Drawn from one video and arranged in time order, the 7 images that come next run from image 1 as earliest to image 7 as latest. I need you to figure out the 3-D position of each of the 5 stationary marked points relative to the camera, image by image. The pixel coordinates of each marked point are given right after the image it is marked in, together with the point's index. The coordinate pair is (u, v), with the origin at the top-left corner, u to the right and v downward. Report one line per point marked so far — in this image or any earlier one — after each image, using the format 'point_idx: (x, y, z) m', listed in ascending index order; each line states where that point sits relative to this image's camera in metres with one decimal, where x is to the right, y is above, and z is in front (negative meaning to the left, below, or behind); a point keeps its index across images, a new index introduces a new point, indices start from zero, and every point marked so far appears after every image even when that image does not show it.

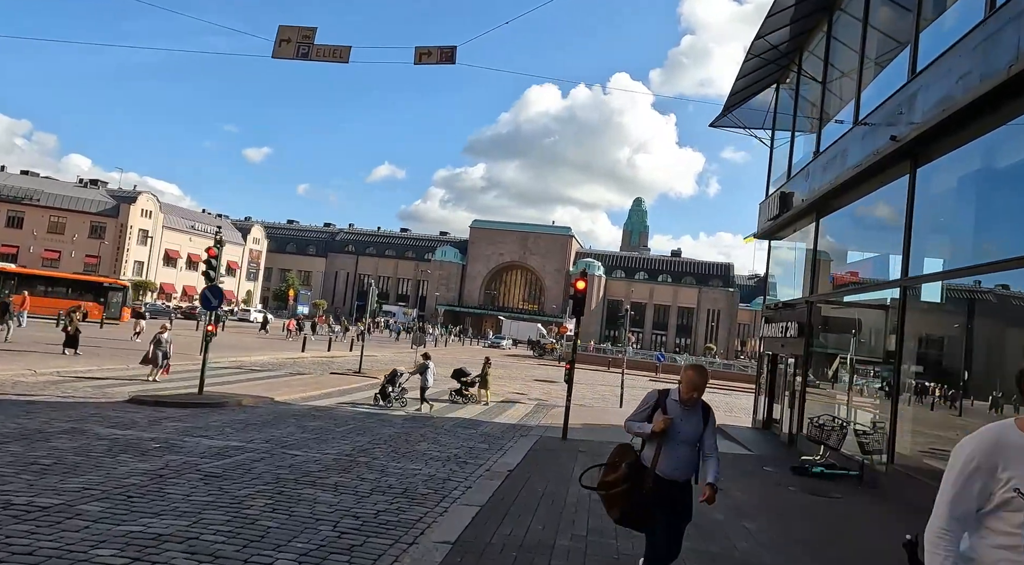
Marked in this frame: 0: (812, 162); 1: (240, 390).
0: (+6.5, +2.6, +15.4) m
1: (-5.9, -2.3, +15.3) m
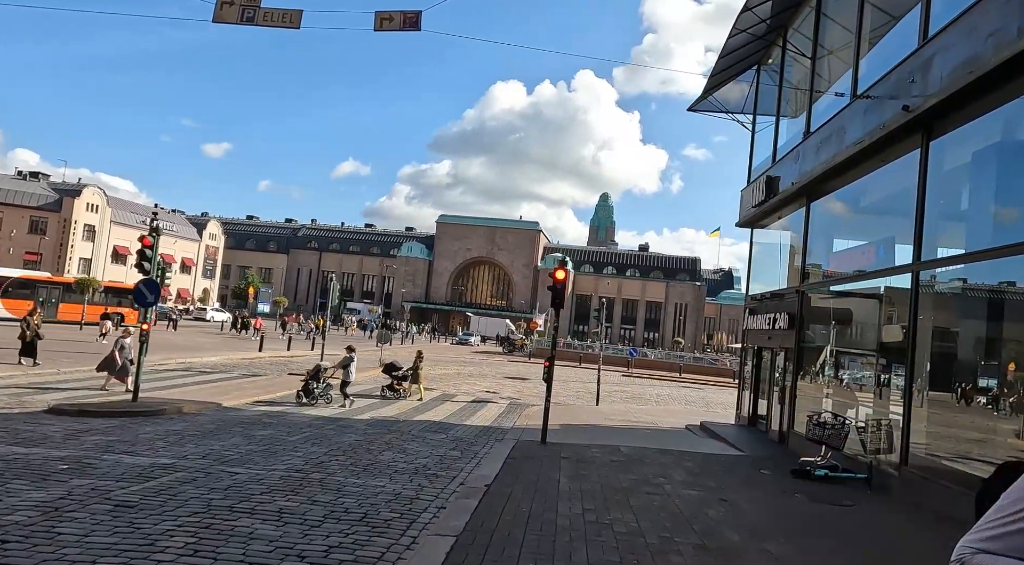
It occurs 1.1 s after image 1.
0: (+5.9, +2.8, +14.5) m
1: (-6.4, -2.2, +13.9) m
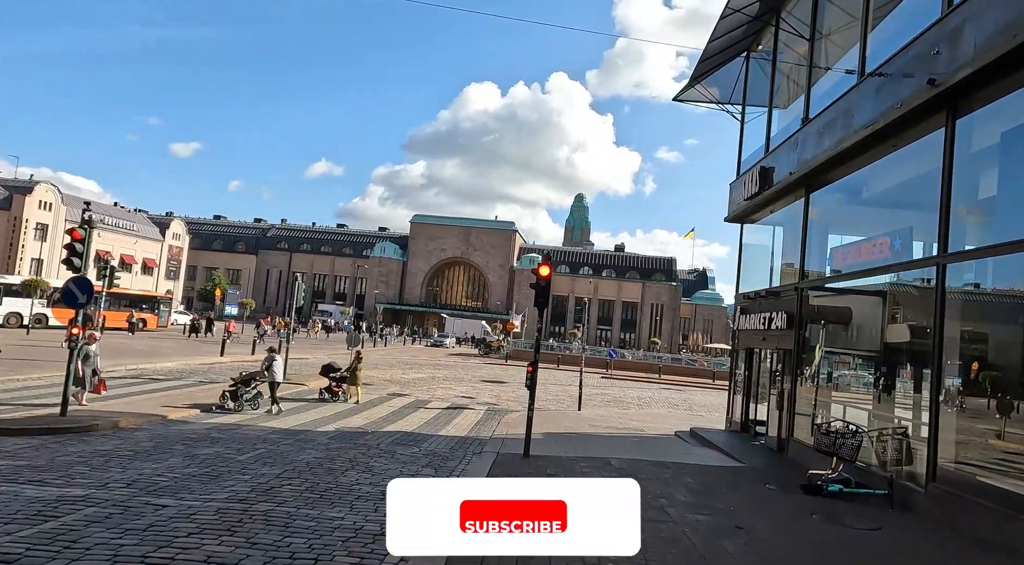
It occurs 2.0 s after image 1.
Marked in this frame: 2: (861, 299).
0: (+5.5, +2.9, +13.6) m
1: (-6.8, -2.2, +12.5) m
2: (+5.7, -0.3, +11.8) m
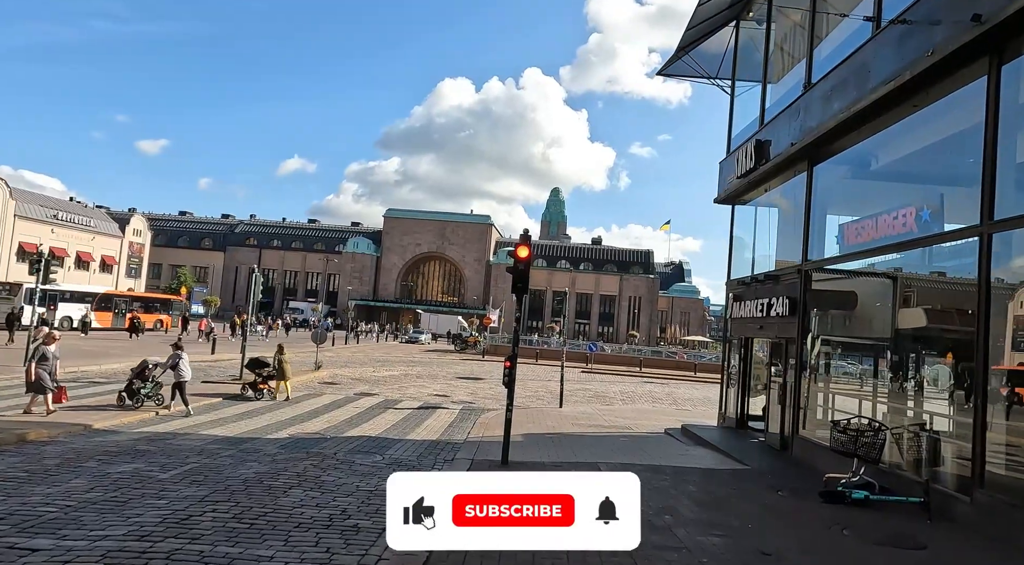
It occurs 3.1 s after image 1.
0: (+5.0, +3.2, +12.3) m
1: (-7.1, -2.0, +10.9) m
2: (+5.4, 0.0, +10.6) m
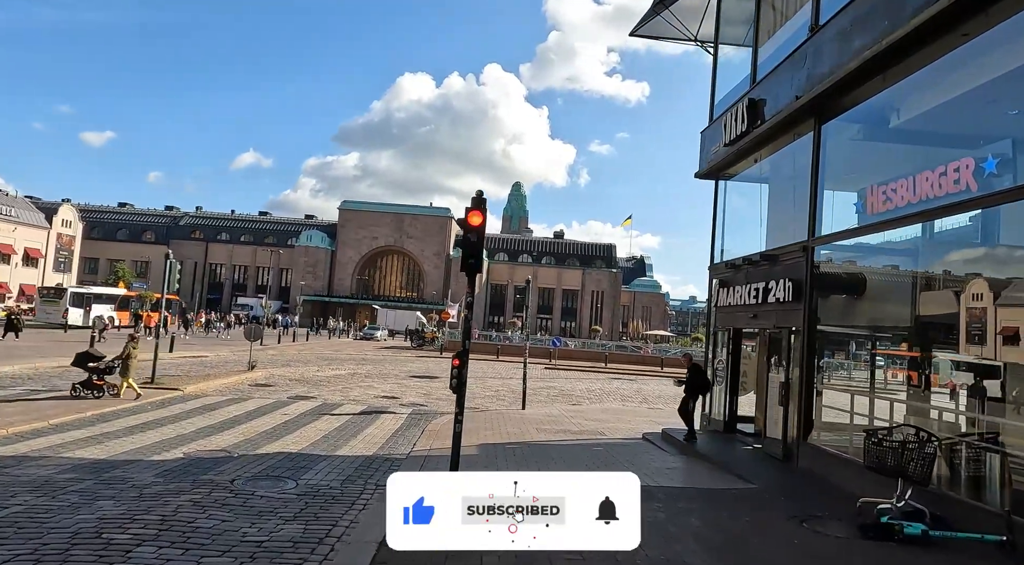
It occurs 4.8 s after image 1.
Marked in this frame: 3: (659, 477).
0: (+4.3, +3.5, +10.4) m
1: (-7.7, -1.8, +8.3) m
2: (+4.8, +0.3, +8.7) m
3: (+1.9, -2.6, +9.5) m
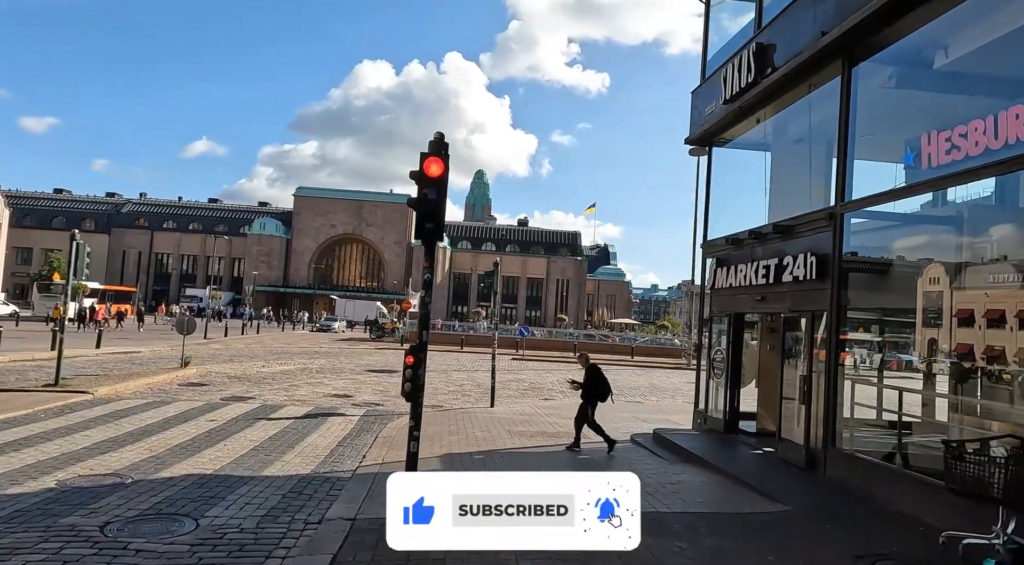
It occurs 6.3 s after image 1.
0: (+3.9, +3.8, +8.6) m
1: (-7.9, -1.6, +6.0) m
2: (+4.5, +0.6, +7.0) m
3: (+1.6, -2.3, +7.7) m
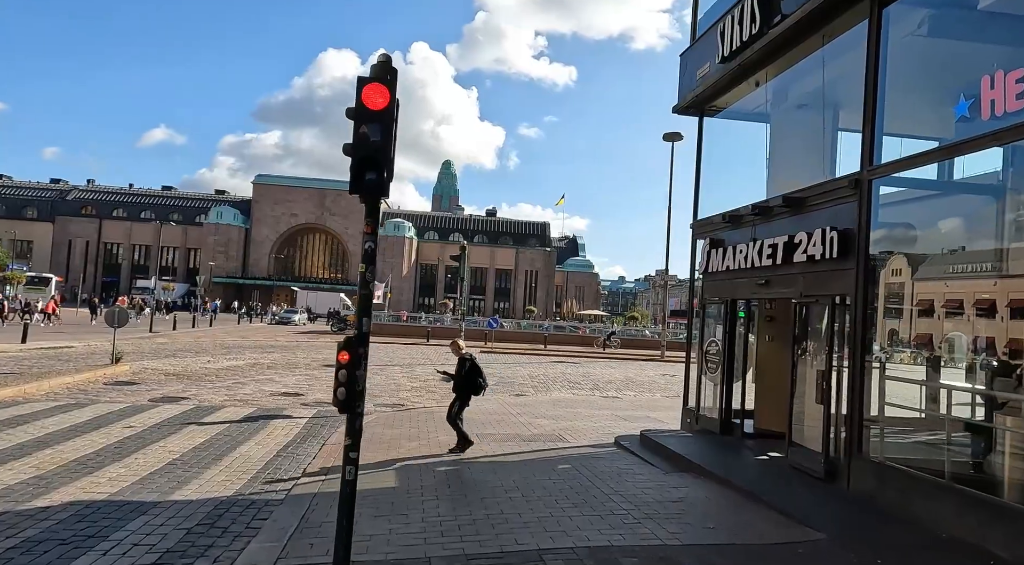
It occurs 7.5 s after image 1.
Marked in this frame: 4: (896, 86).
0: (+3.6, +4.1, +7.3) m
1: (-8.1, -1.4, +4.2) m
2: (+4.2, +0.8, +5.7) m
3: (+1.3, -2.1, +6.3) m
4: (+3.9, +2.1, +7.6) m
